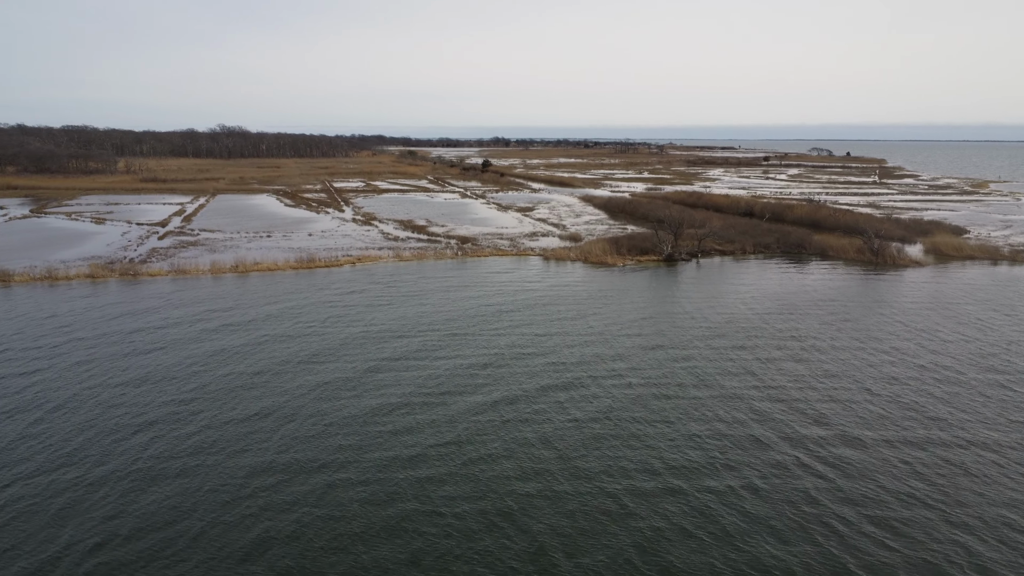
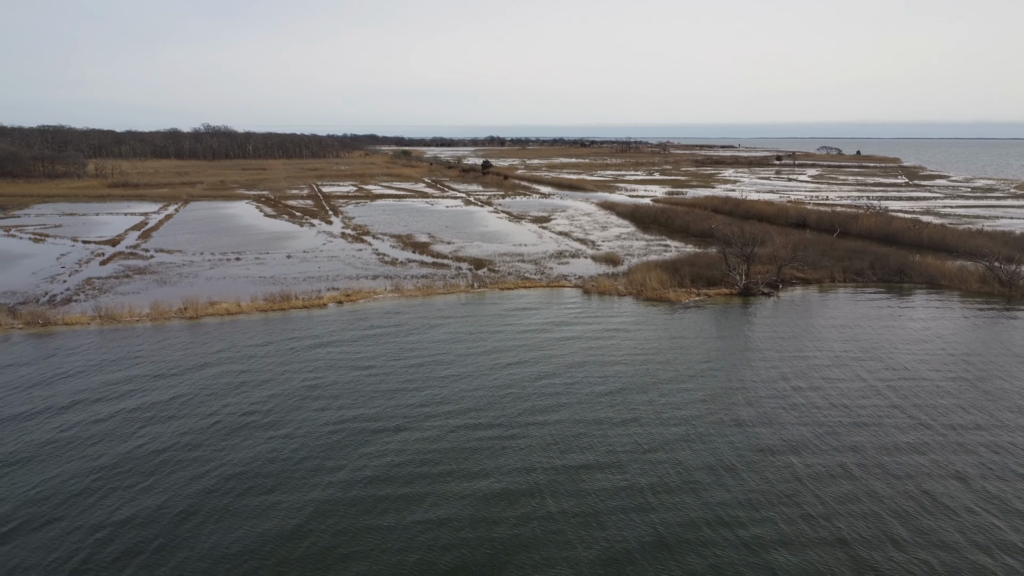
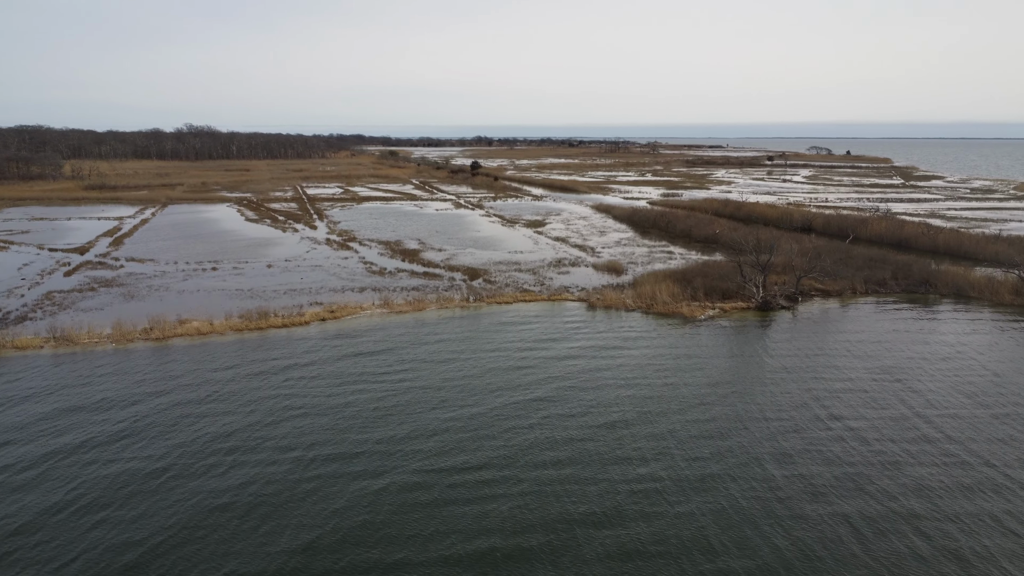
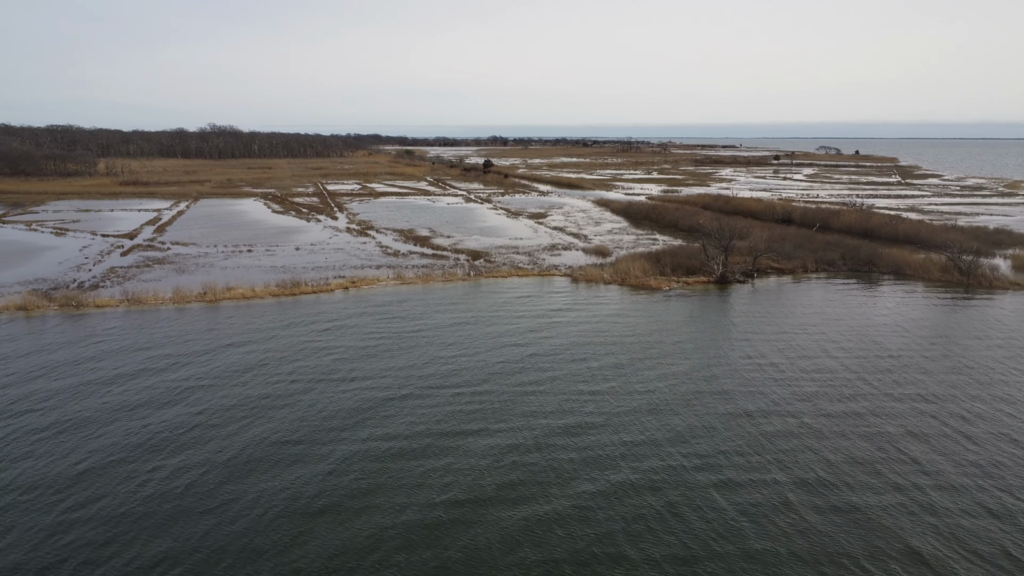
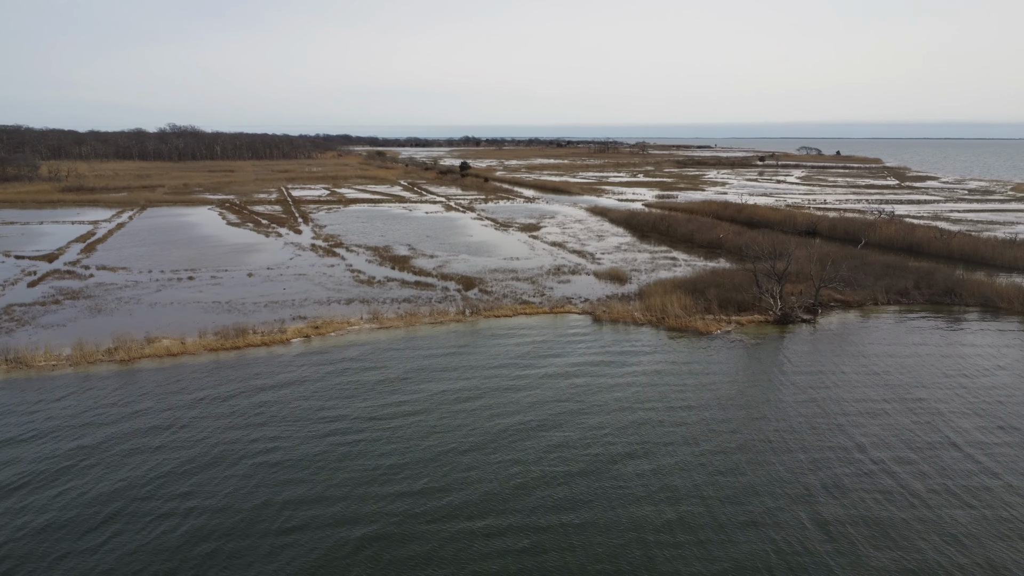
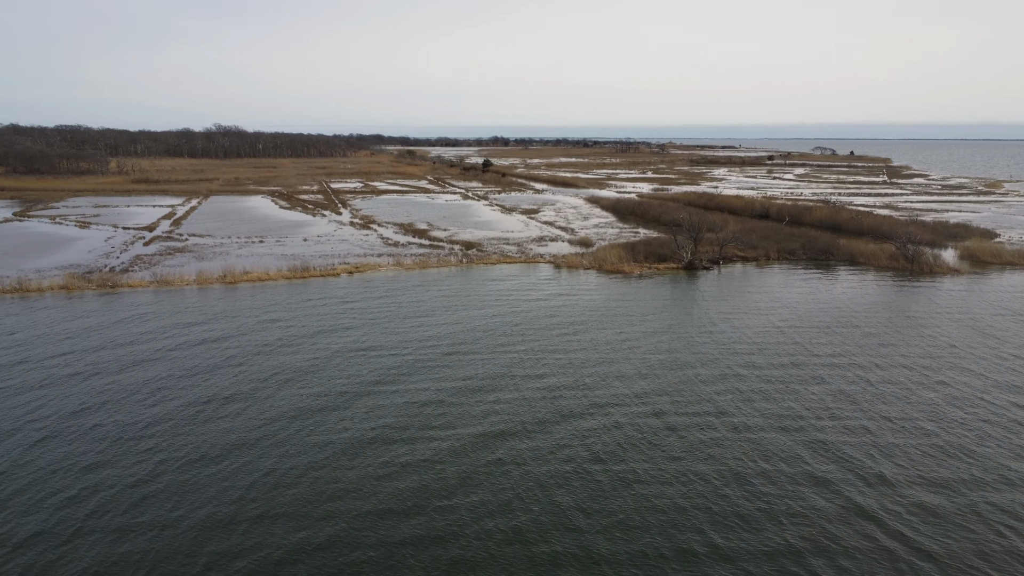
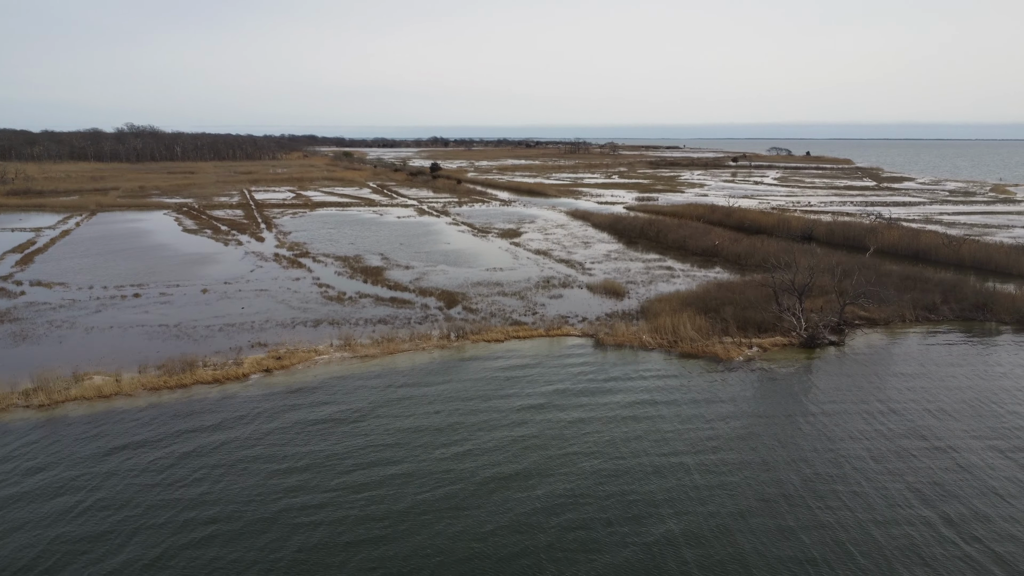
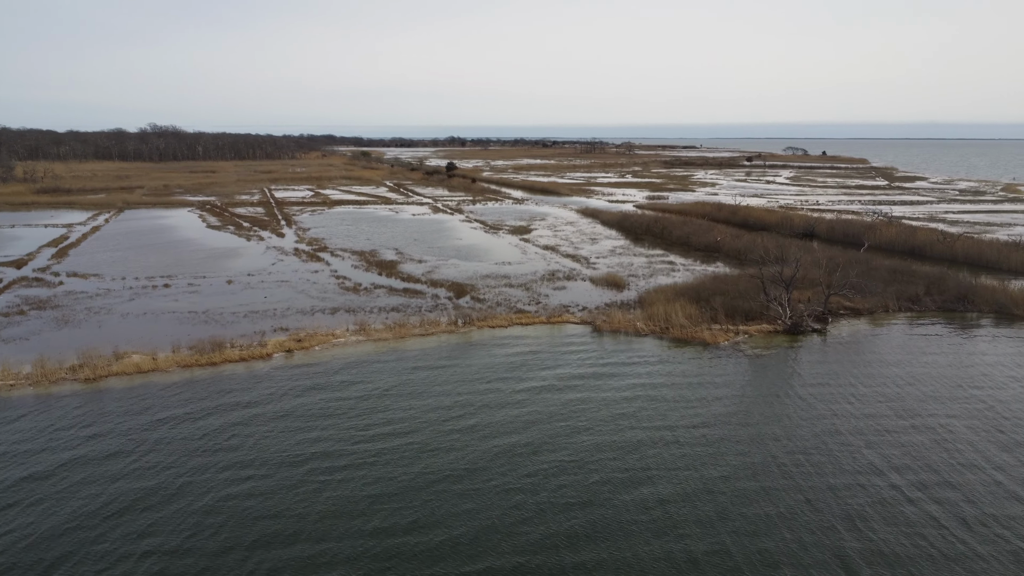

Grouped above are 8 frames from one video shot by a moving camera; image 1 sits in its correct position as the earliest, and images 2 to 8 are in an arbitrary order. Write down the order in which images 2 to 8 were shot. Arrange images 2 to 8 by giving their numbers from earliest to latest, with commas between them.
6, 4, 2, 3, 5, 8, 7
